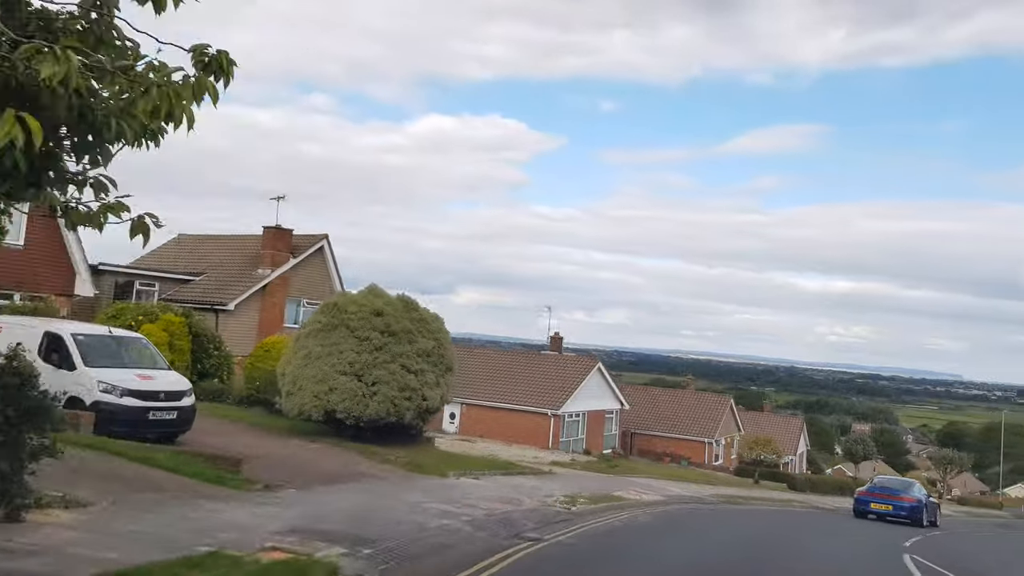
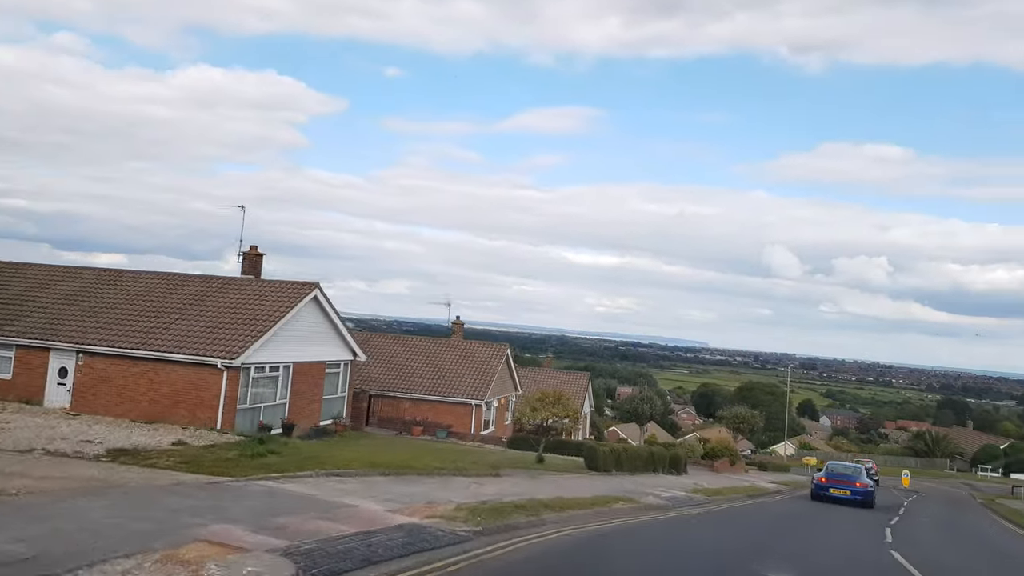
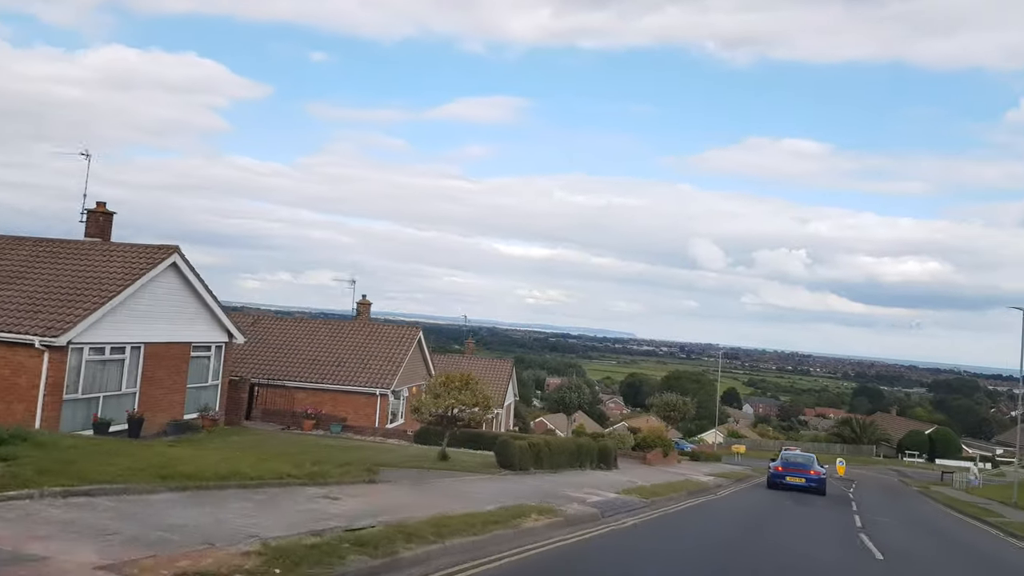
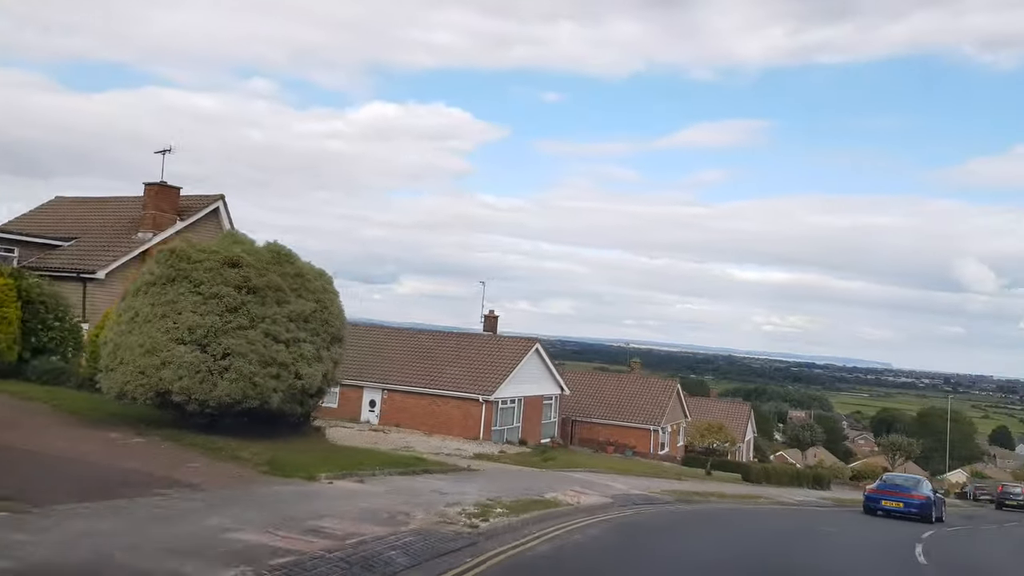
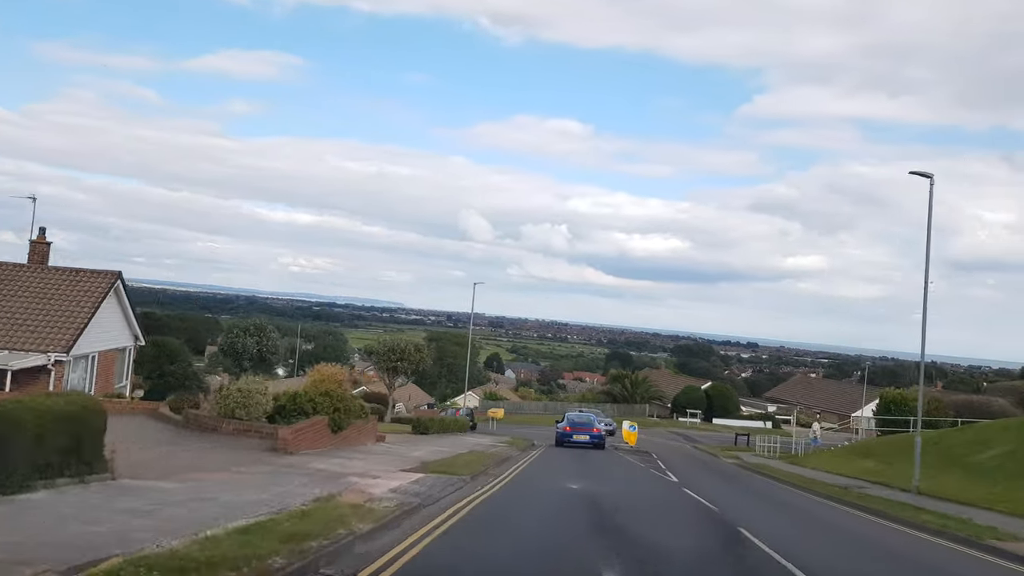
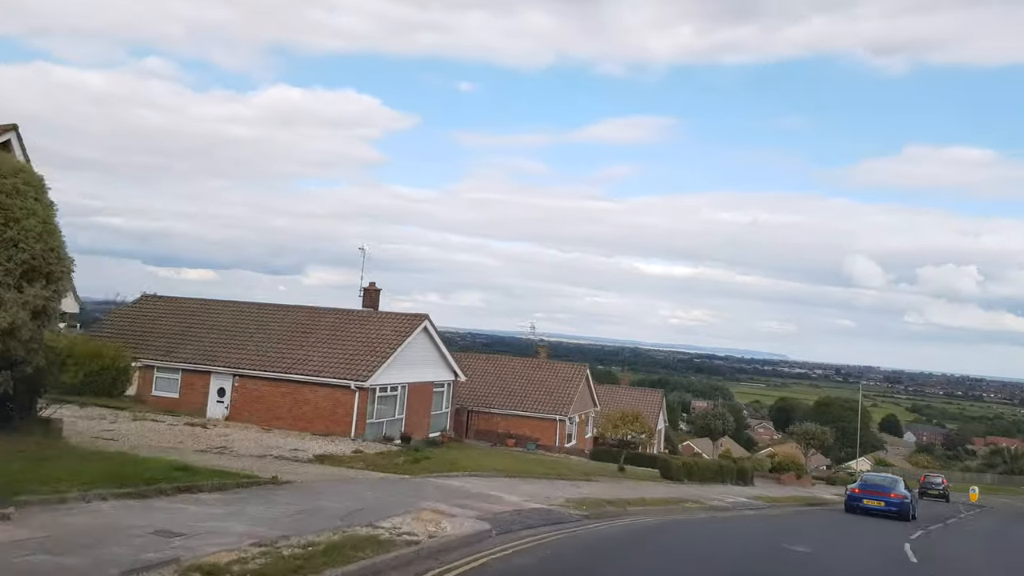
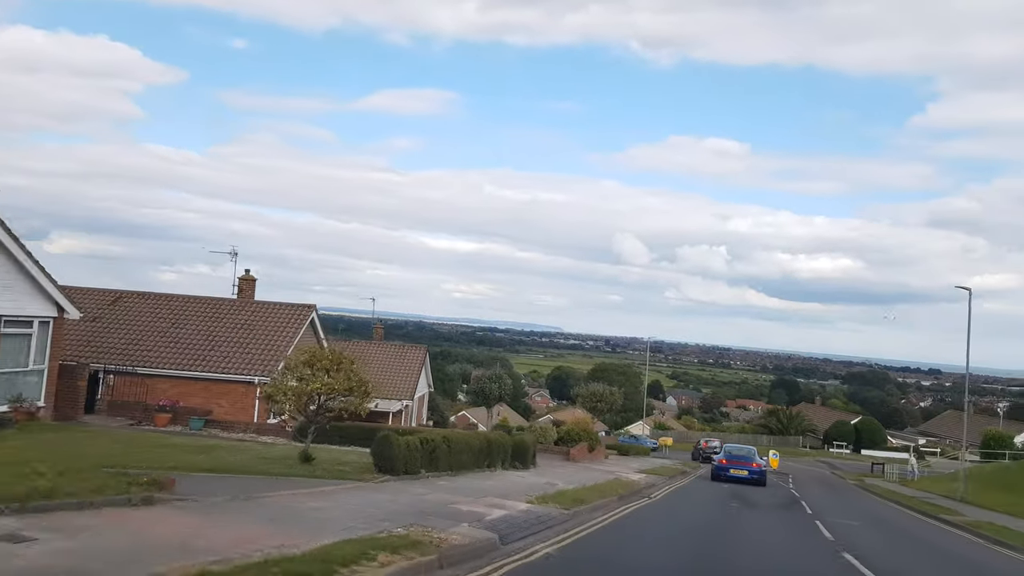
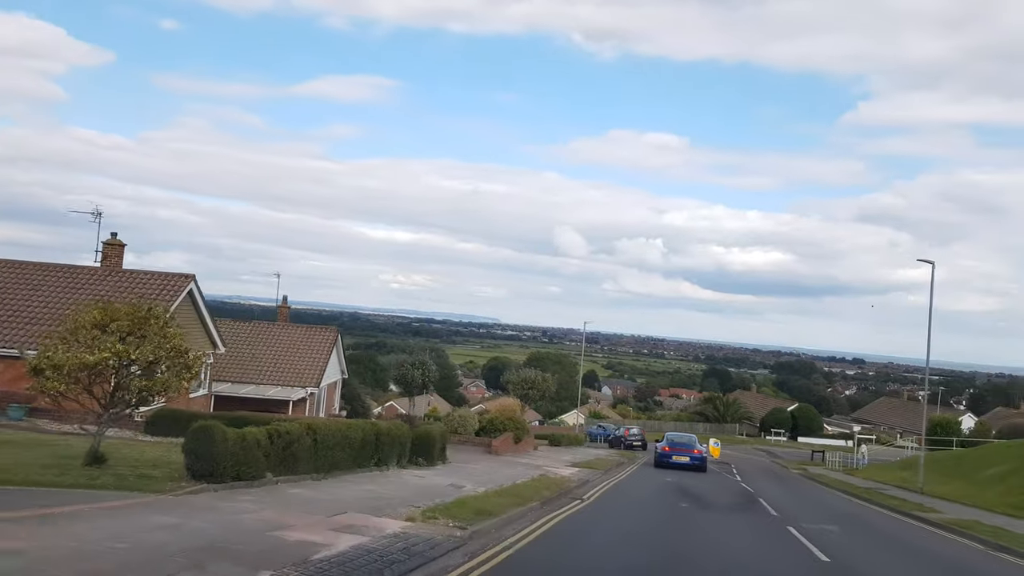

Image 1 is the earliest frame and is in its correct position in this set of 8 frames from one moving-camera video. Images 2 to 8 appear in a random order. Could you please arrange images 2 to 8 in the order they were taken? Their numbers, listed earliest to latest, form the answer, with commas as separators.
4, 6, 2, 3, 7, 8, 5
